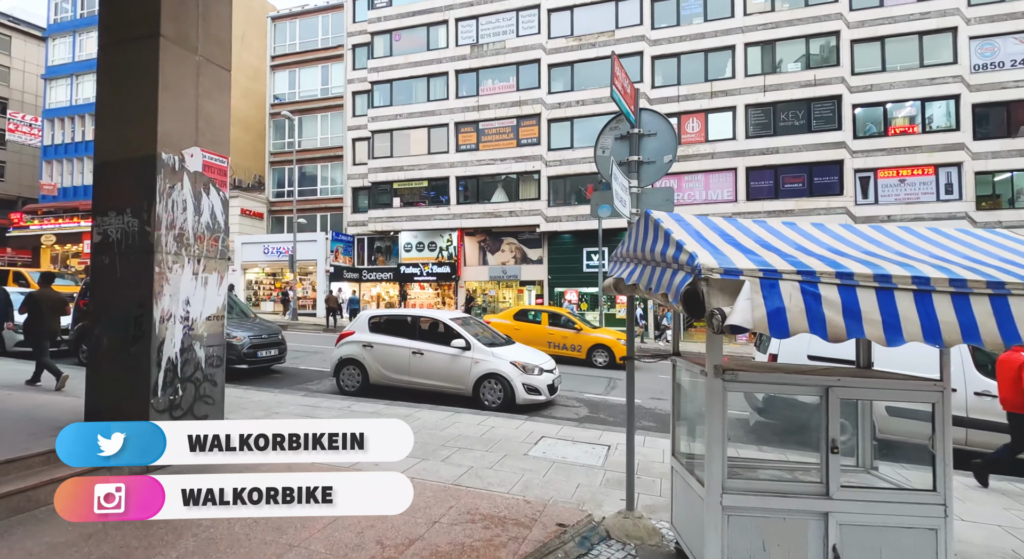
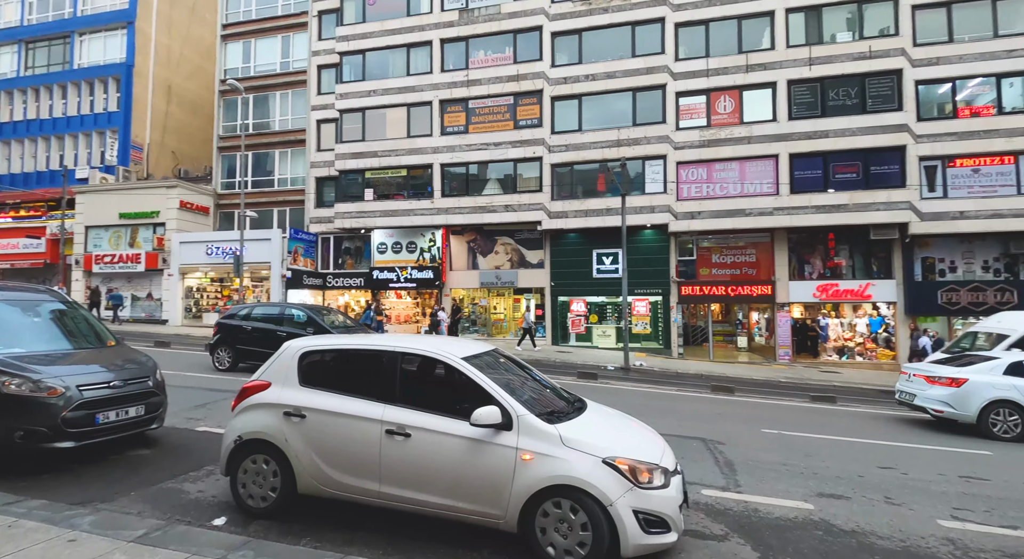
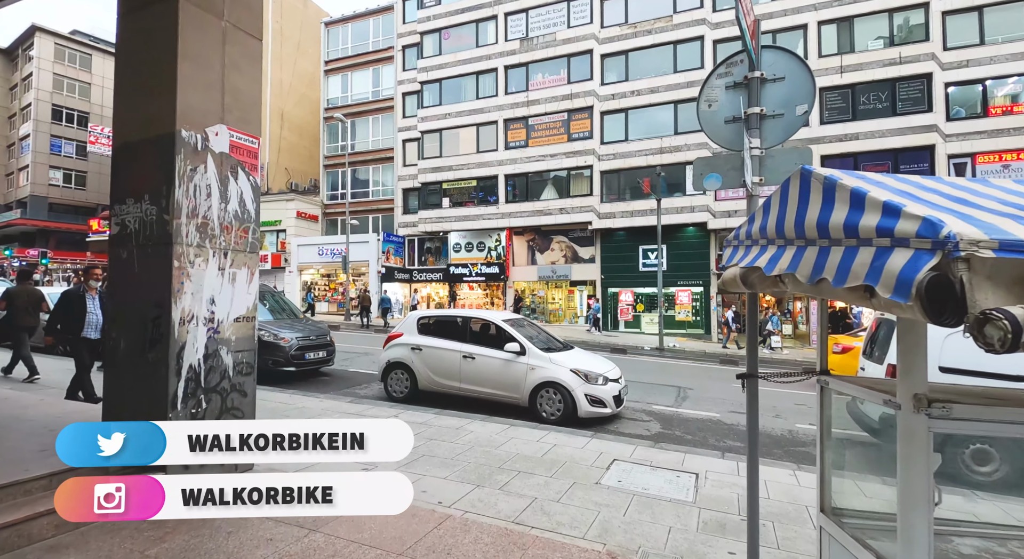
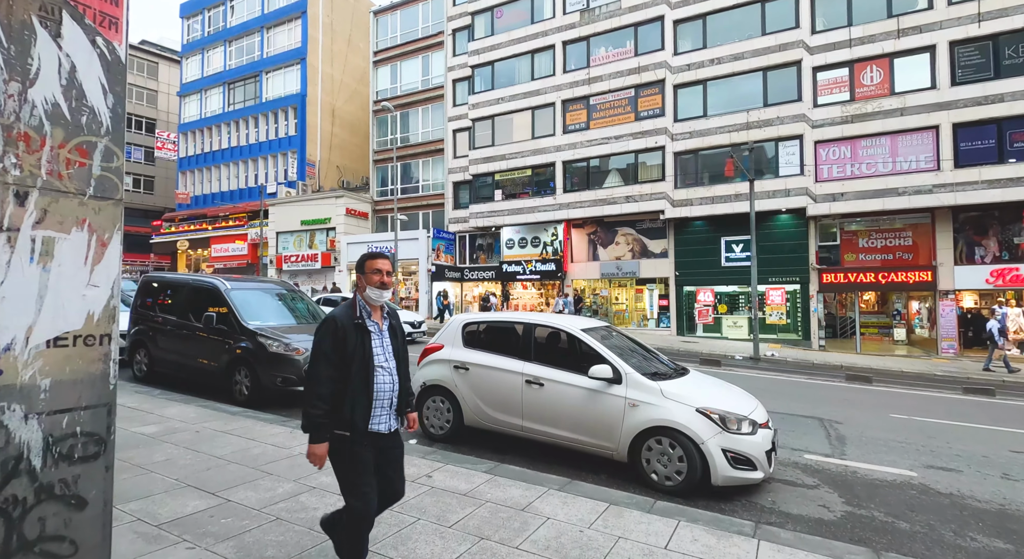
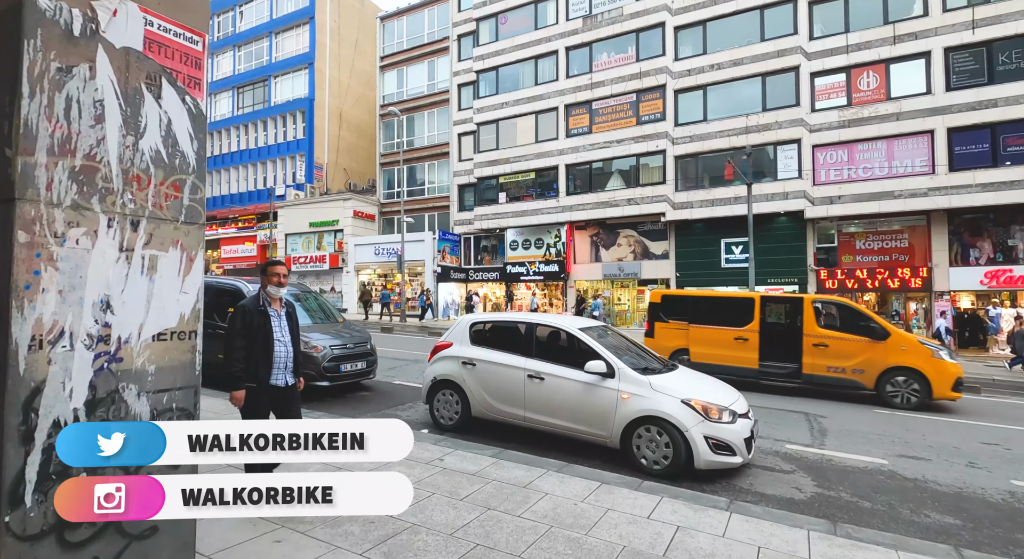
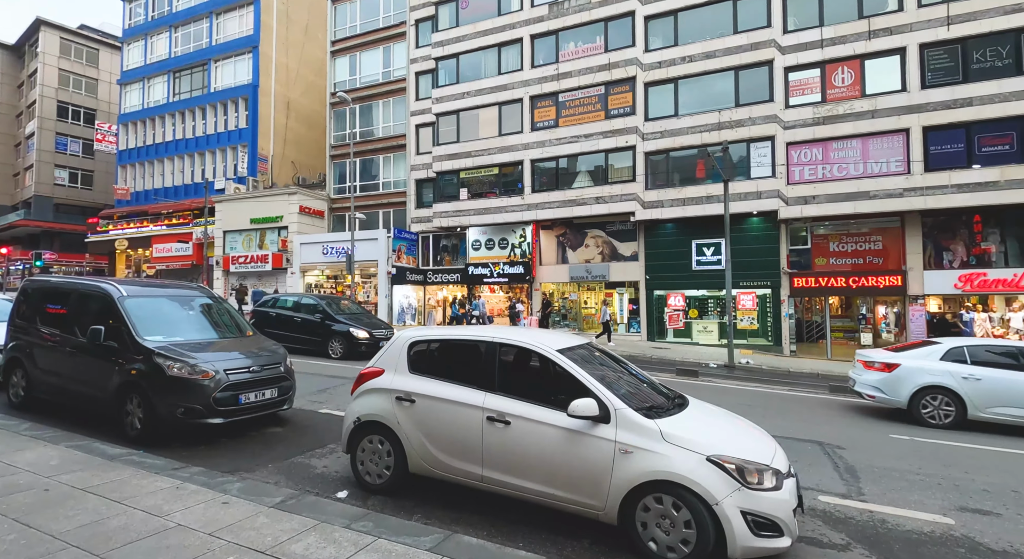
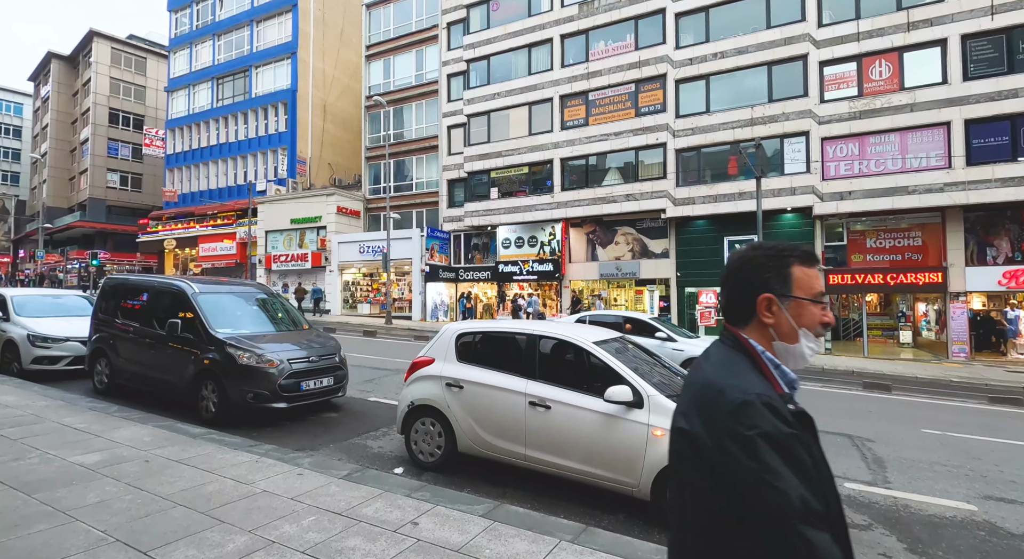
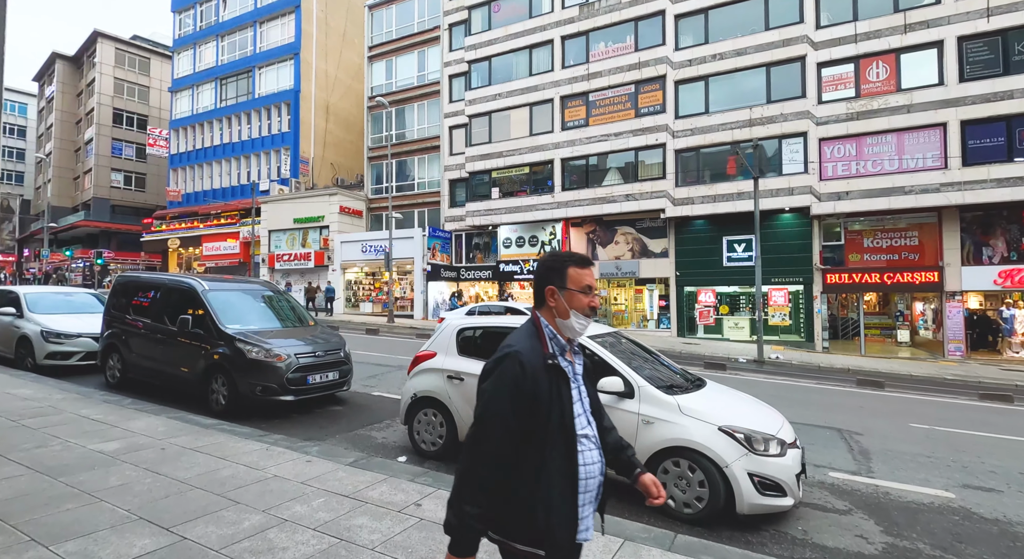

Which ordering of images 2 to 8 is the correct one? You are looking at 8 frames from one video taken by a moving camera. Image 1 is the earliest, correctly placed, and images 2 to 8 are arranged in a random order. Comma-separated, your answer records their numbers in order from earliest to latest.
3, 5, 4, 8, 7, 6, 2
